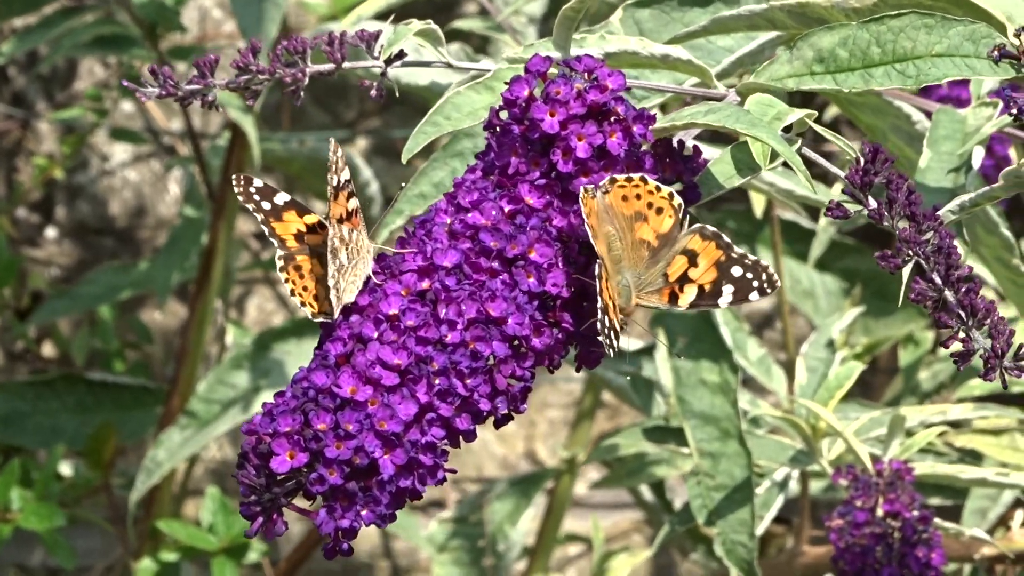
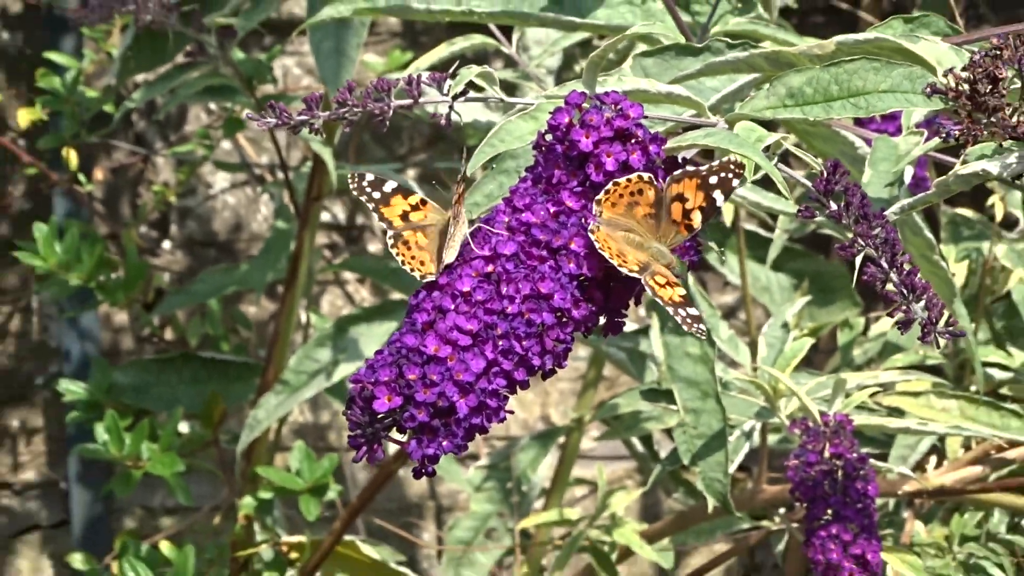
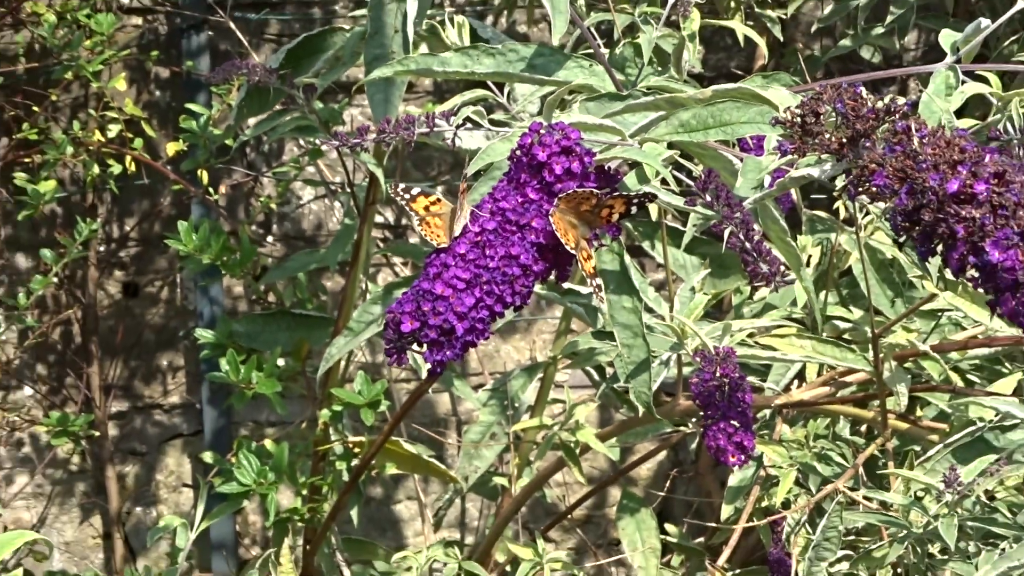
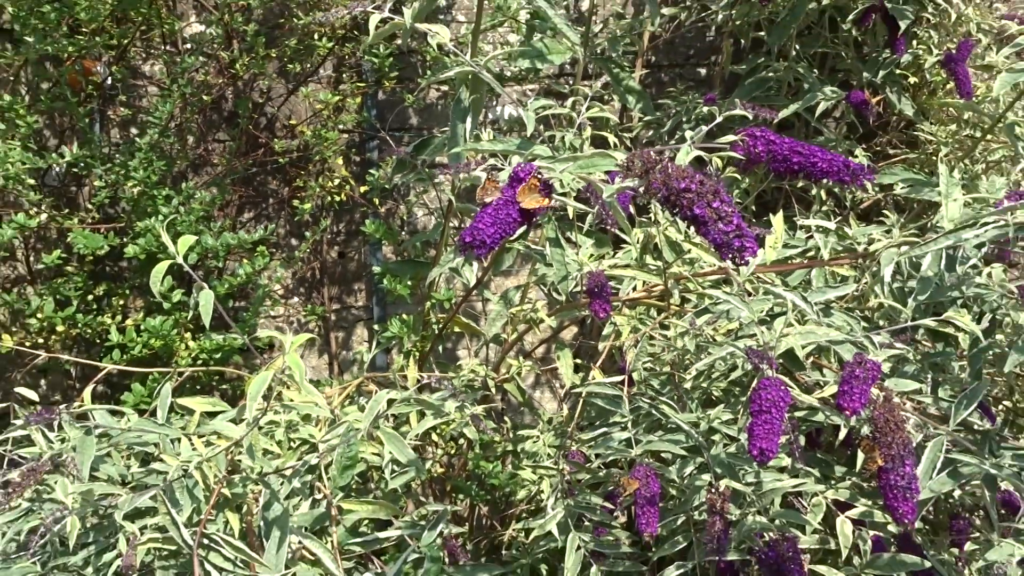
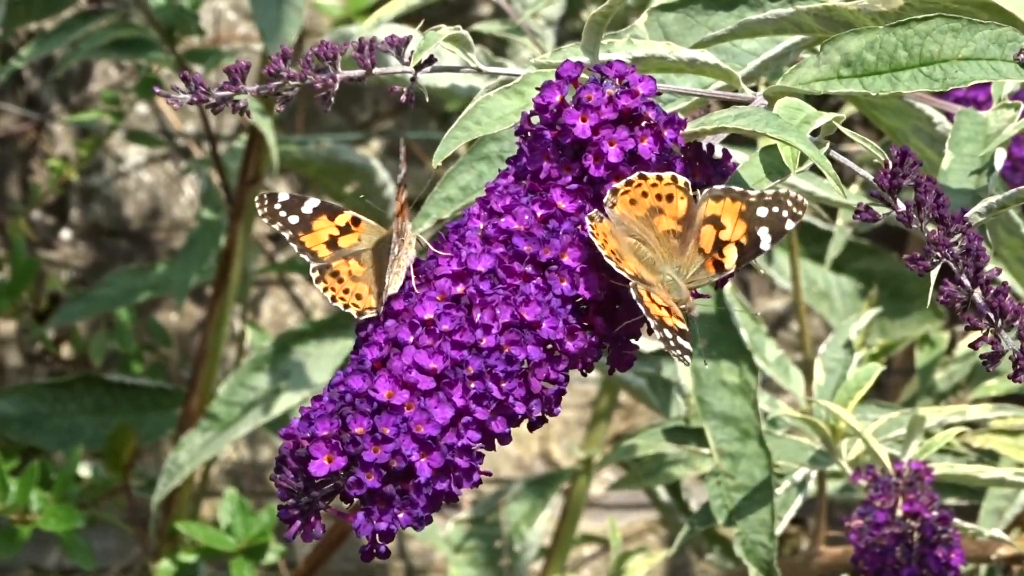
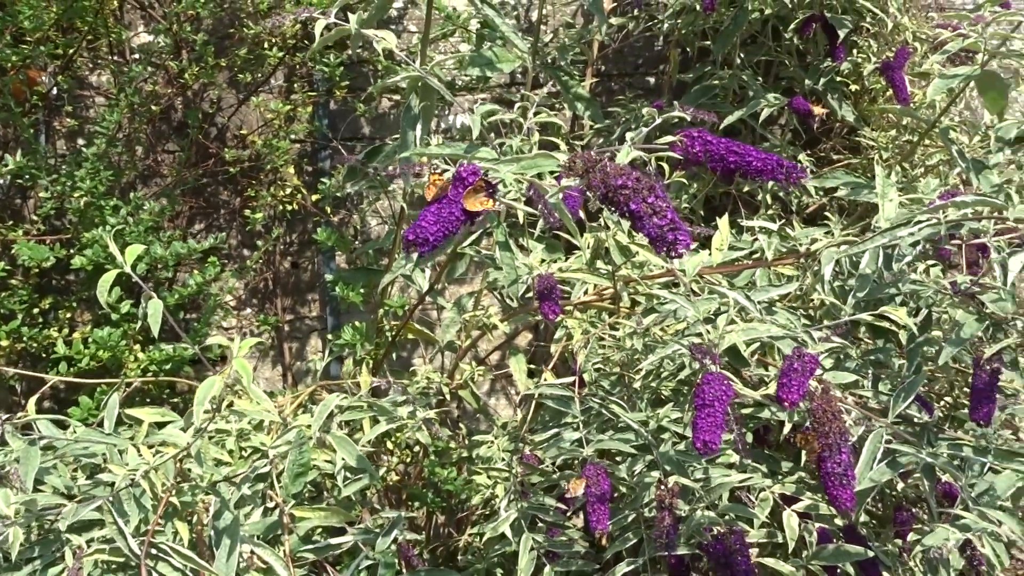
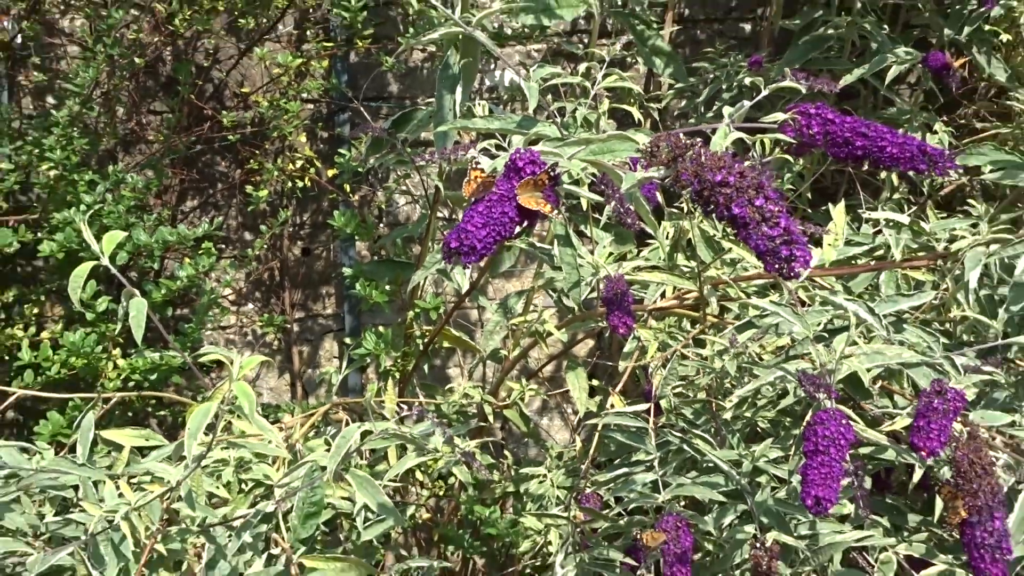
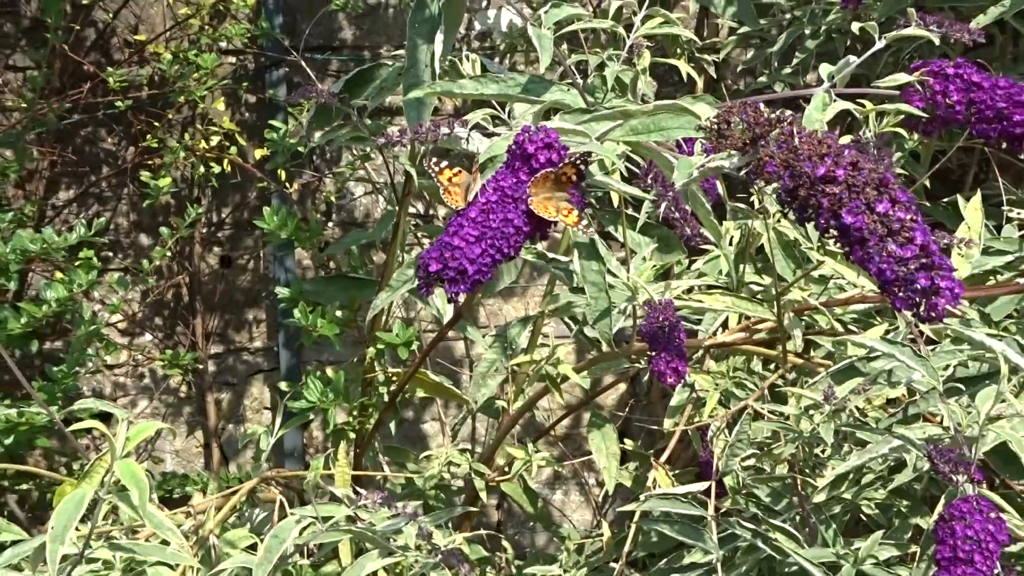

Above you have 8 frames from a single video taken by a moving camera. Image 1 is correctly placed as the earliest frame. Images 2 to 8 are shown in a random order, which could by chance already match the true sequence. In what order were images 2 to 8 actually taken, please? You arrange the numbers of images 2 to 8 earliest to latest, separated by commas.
5, 2, 3, 8, 7, 4, 6
